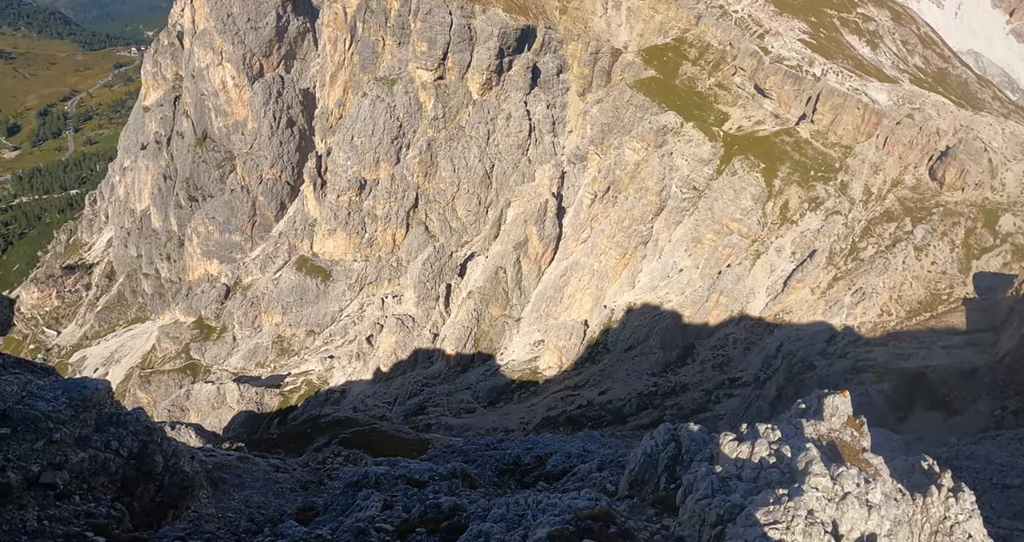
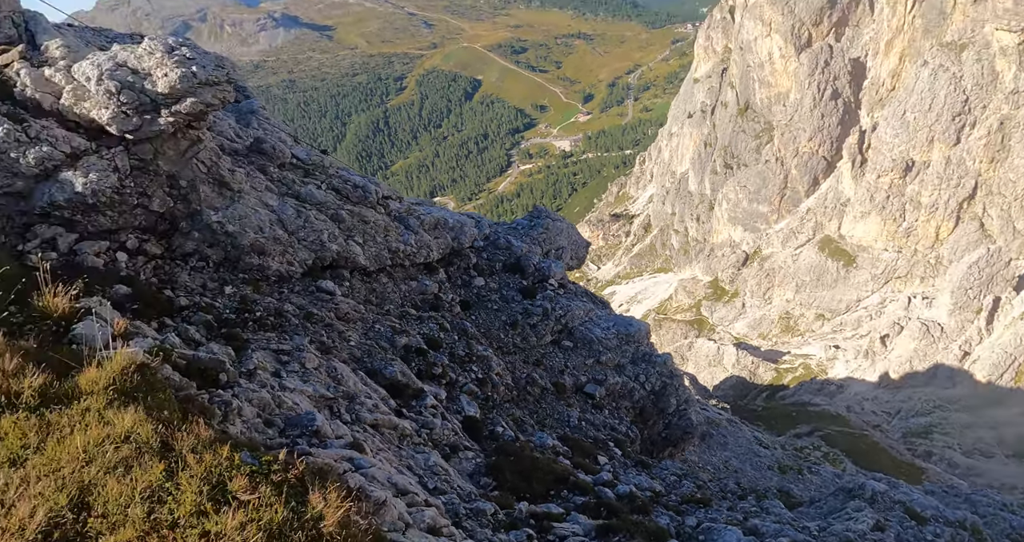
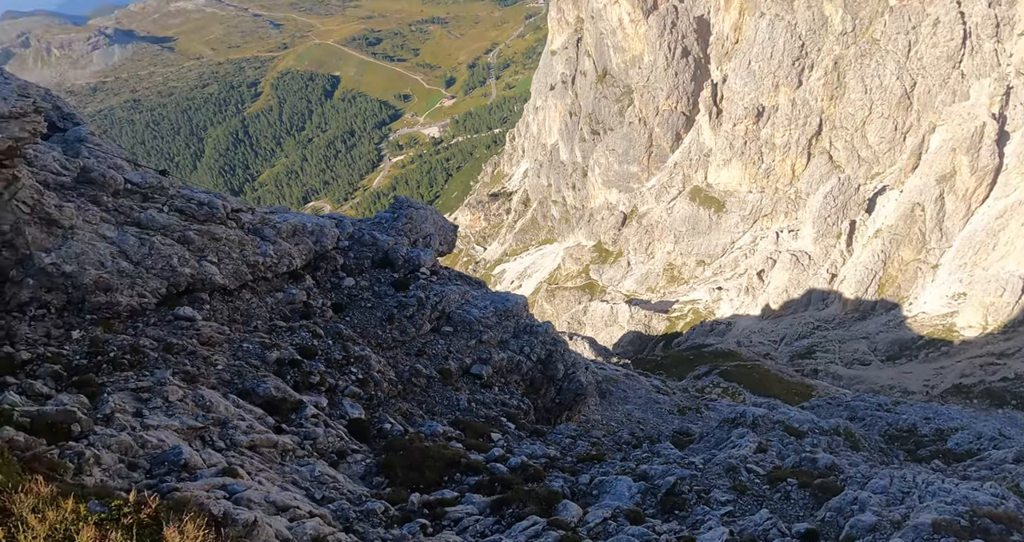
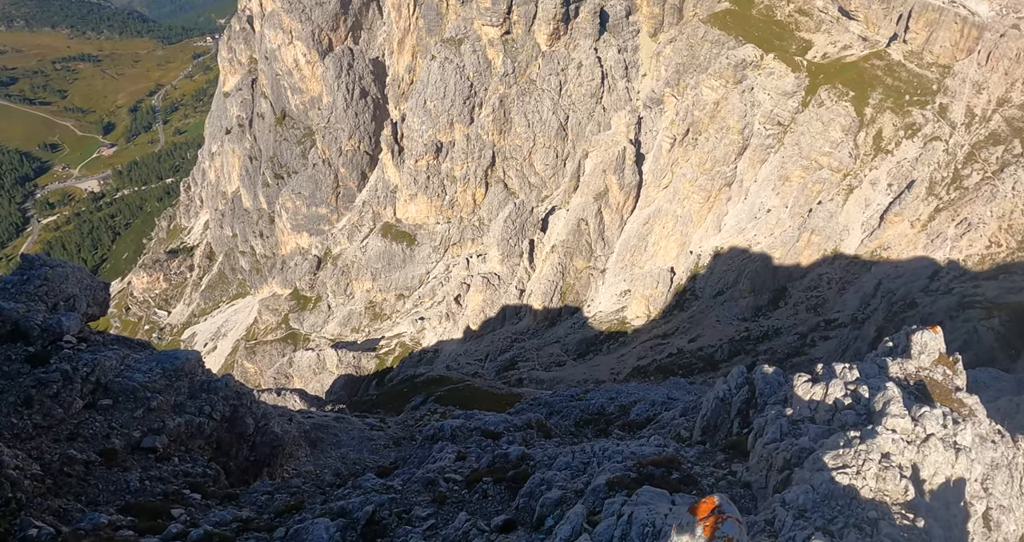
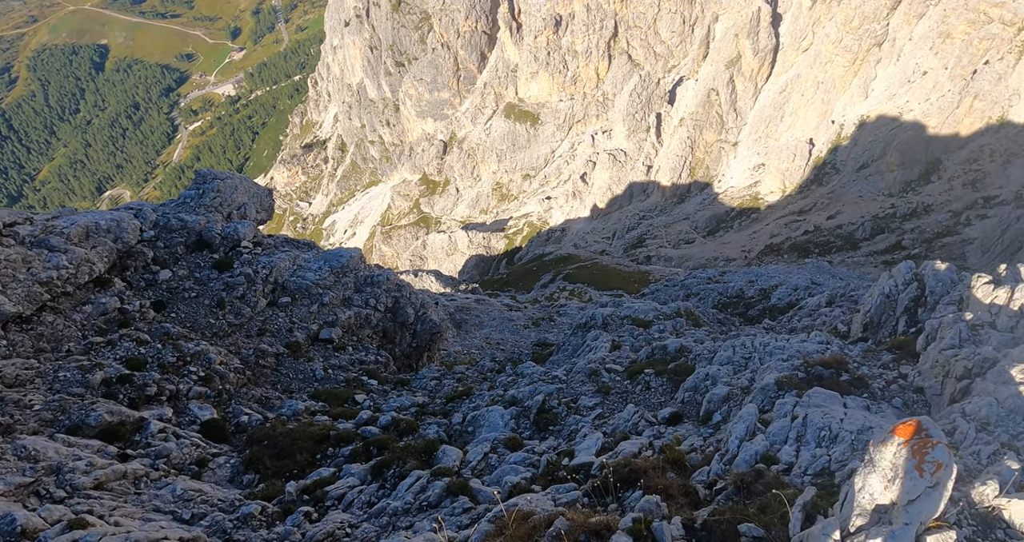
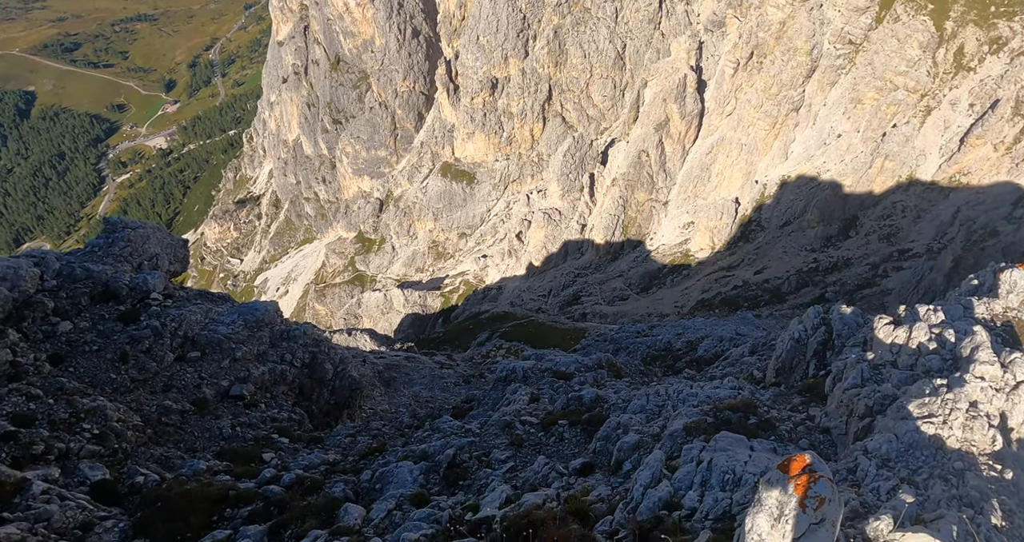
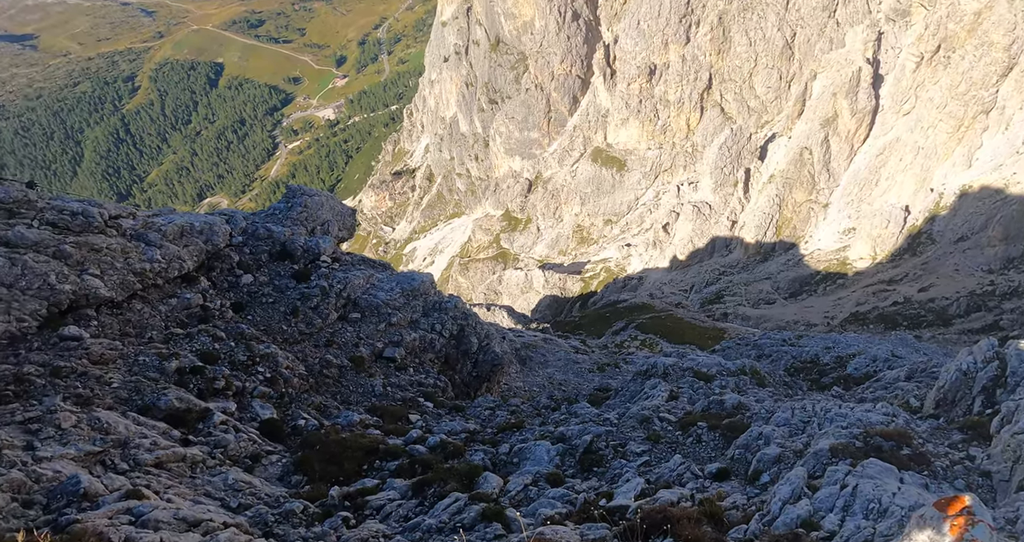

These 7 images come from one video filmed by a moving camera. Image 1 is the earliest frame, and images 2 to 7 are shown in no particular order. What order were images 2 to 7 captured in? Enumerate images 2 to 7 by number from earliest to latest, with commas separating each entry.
4, 6, 5, 7, 3, 2
